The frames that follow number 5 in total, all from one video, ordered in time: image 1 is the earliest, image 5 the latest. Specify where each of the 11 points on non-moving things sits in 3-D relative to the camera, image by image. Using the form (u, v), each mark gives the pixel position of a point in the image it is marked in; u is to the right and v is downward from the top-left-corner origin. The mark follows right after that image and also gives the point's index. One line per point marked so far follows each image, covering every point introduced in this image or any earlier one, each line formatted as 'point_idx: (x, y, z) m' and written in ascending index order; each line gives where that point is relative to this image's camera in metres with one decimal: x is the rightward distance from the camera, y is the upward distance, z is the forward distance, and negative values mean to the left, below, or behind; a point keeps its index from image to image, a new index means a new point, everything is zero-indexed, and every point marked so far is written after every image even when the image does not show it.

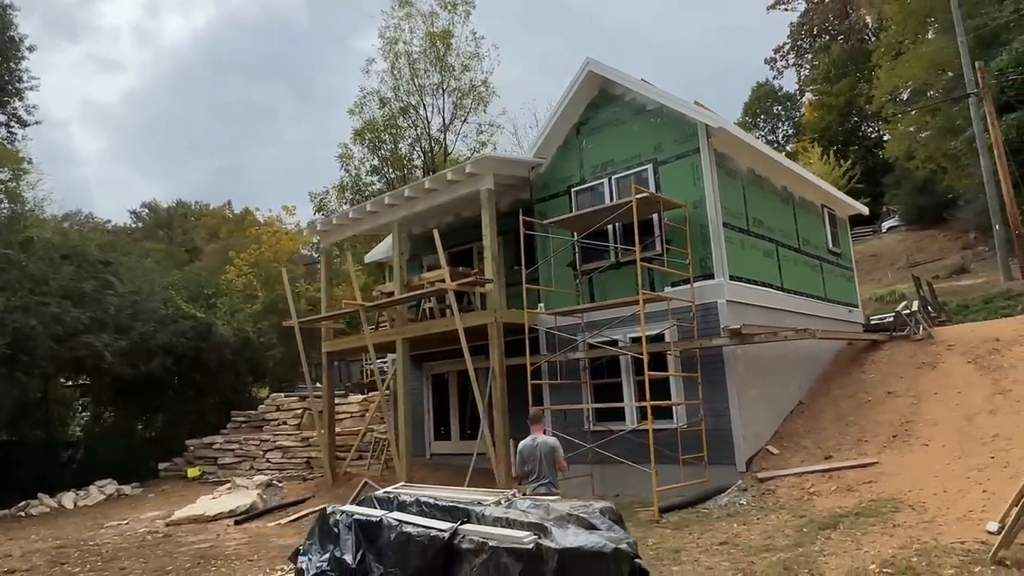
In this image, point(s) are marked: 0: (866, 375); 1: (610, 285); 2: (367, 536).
0: (+5.7, -1.4, +12.0) m
1: (+1.5, 0.0, +11.4) m
2: (-1.4, -2.4, +7.3) m
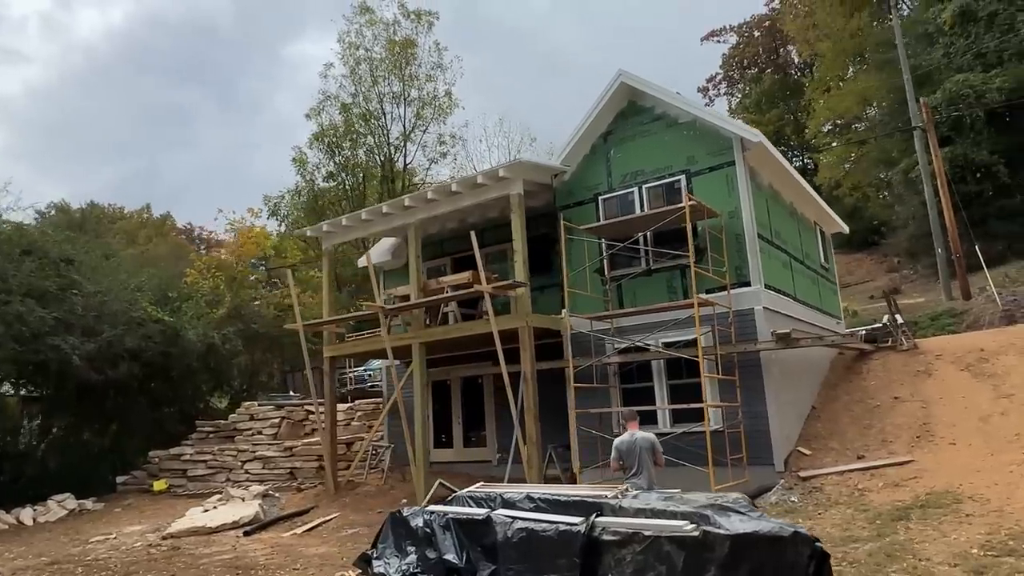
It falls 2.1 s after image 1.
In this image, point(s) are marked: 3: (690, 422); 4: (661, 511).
0: (+6.1, -1.6, +12.8) m
1: (+2.0, -0.1, +11.7) m
2: (-0.4, -2.4, +7.1) m
3: (+2.6, -2.0, +11.0) m
4: (+1.3, -1.8, +6.1) m
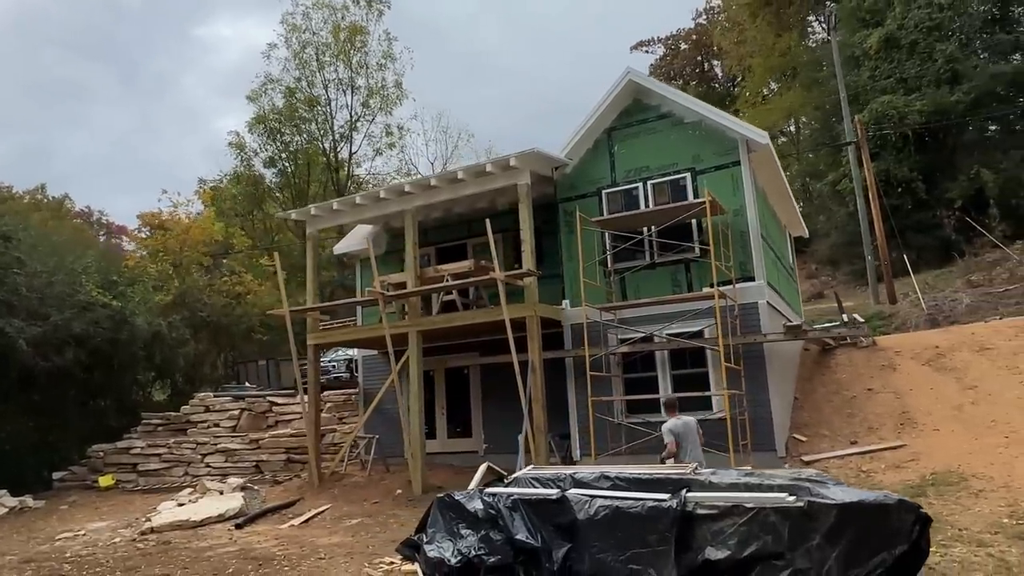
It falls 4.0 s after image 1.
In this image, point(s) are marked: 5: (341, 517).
0: (+6.0, -1.6, +13.7) m
1: (+2.1, +0.1, +12.0) m
2: (+0.3, -2.2, +7.2) m
3: (+2.8, -1.9, +11.4) m
4: (+2.1, -1.7, +6.4) m
5: (-2.6, -3.5, +11.5) m
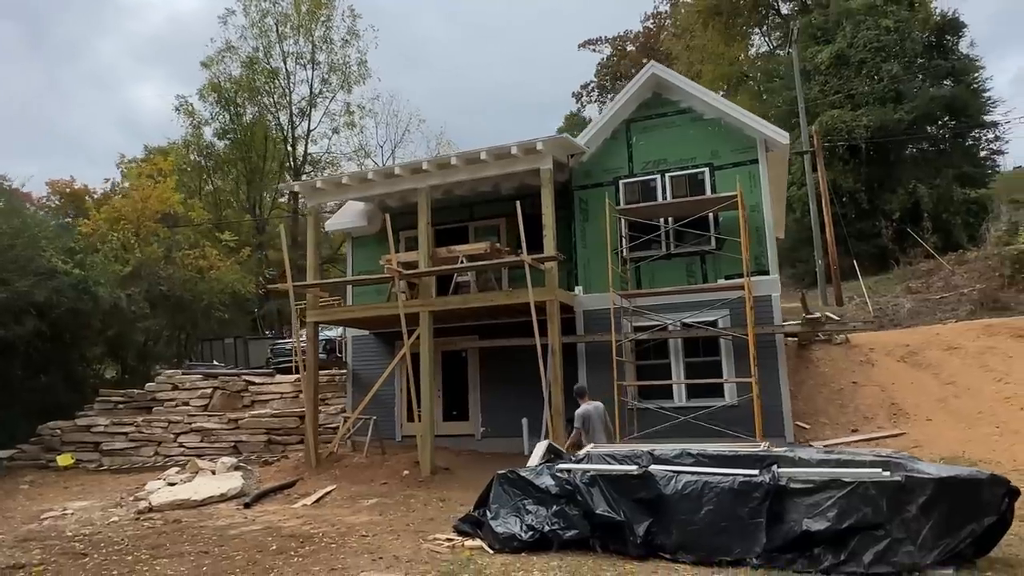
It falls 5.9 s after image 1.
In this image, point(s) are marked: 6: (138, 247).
0: (+6.0, -1.6, +14.5) m
1: (+2.4, +0.2, +12.3) m
2: (+1.1, -2.0, +7.3) m
3: (+3.1, -1.7, +11.8) m
4: (+3.0, -1.6, +6.7) m
5: (-2.4, -3.2, +11.2) m
6: (-10.0, +1.1, +19.9) m
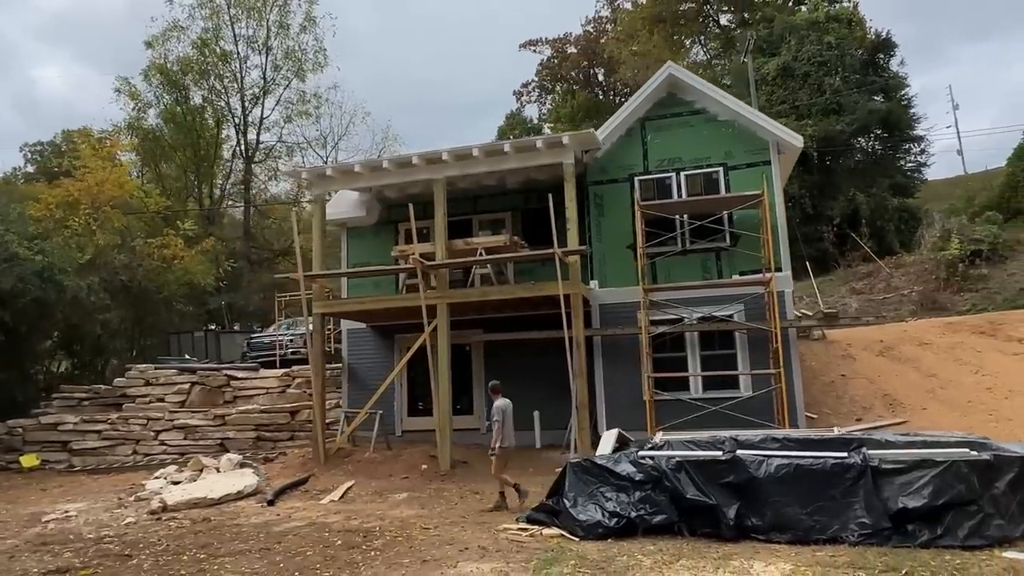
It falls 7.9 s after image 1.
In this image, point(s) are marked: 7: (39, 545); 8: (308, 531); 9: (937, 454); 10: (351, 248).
0: (+6.0, -1.5, +15.2) m
1: (+2.7, +0.3, +12.6) m
2: (+2.0, -1.9, +7.5) m
3: (+3.4, -1.6, +12.2) m
4: (+4.0, -1.5, +7.1) m
5: (-1.9, -3.0, +10.9) m
6: (-10.5, +1.4, +18.6) m
7: (-5.6, -3.0, +8.7) m
8: (-2.4, -2.9, +8.8) m
9: (+3.9, -1.5, +6.8) m
10: (-3.3, +0.8, +15.1) m
